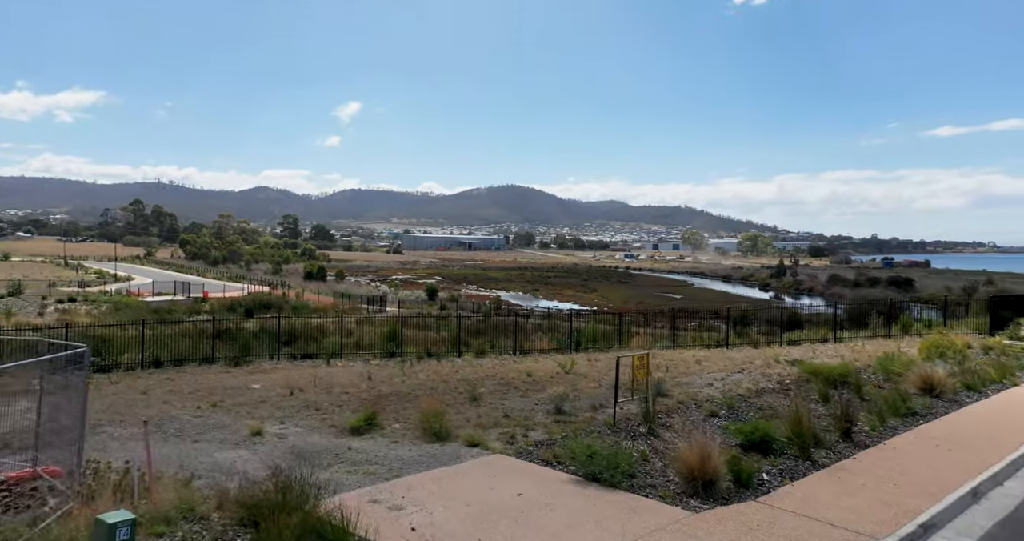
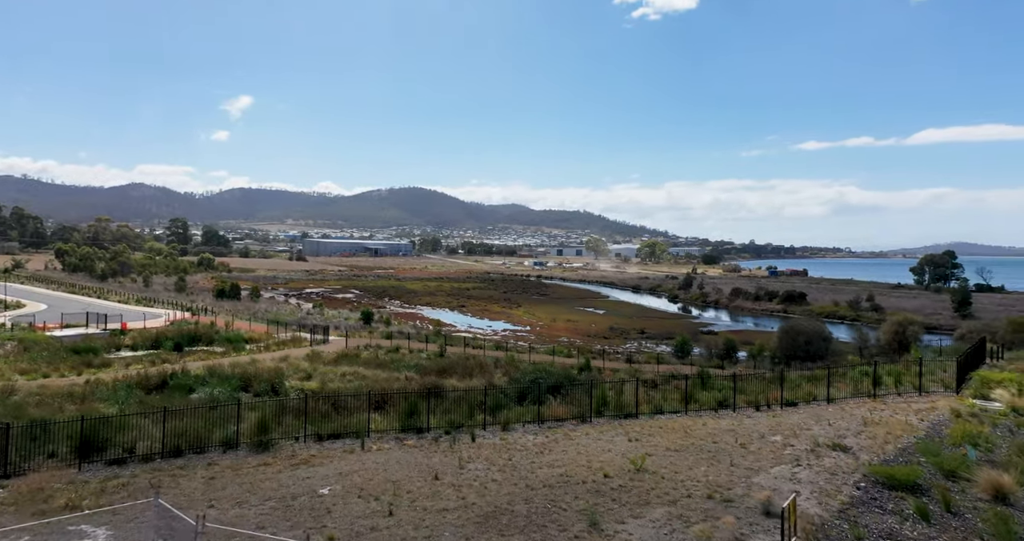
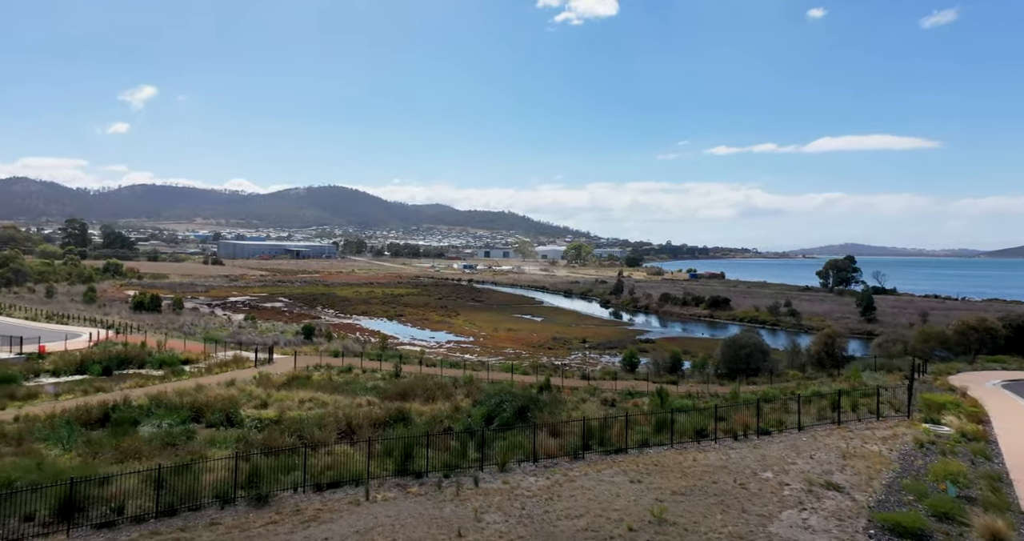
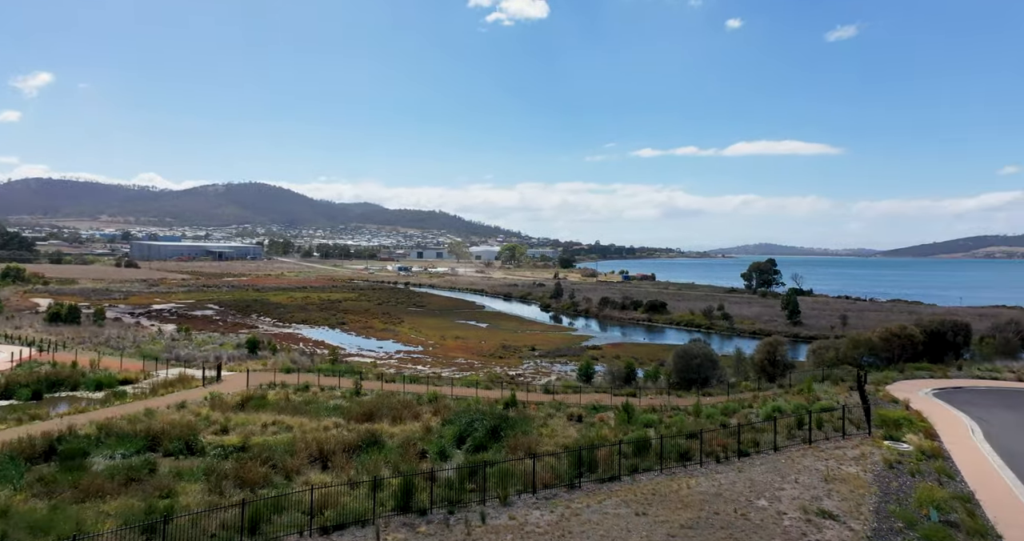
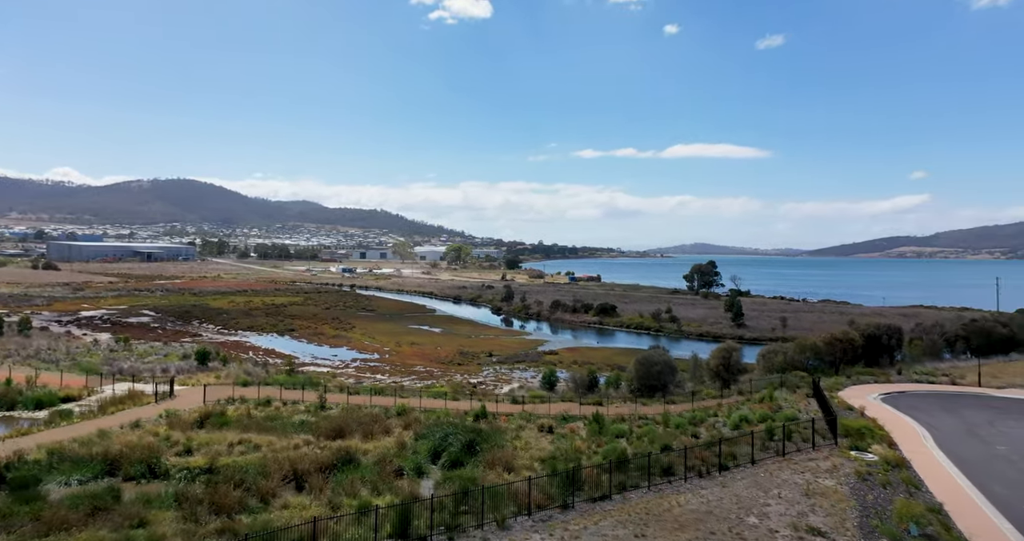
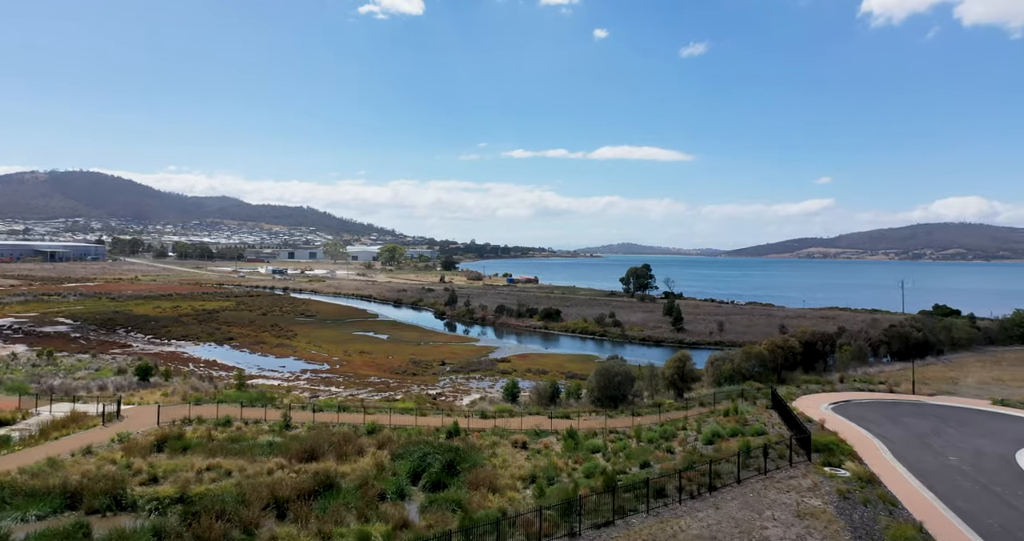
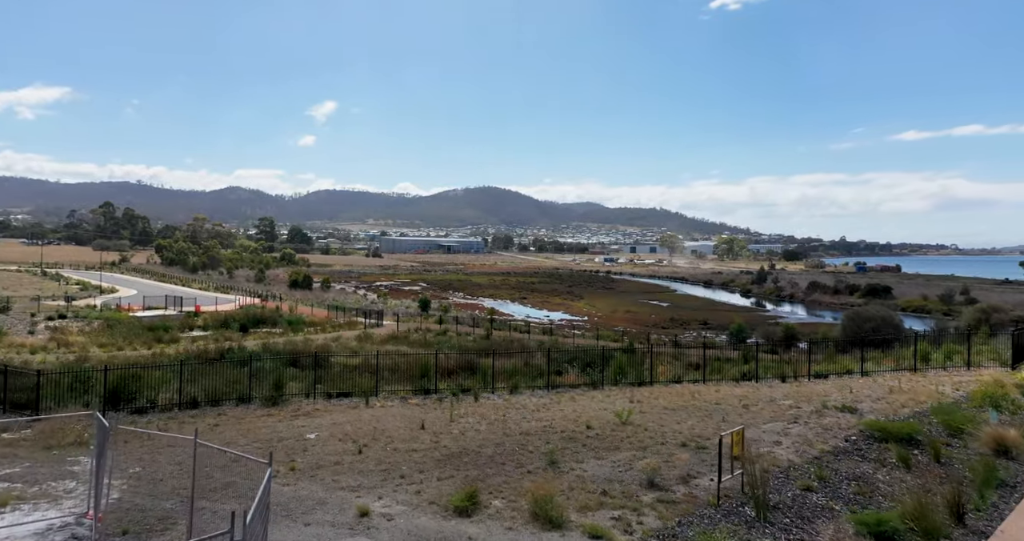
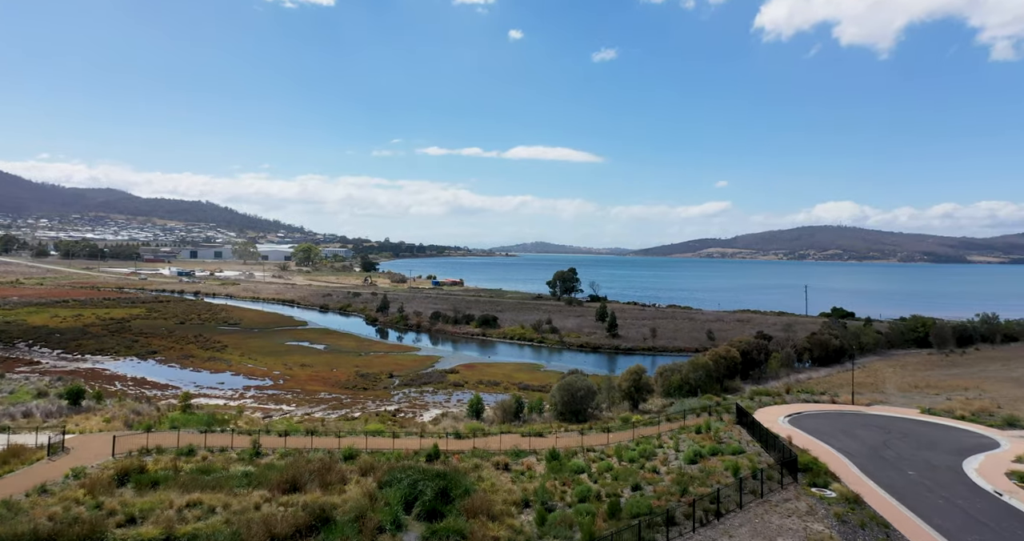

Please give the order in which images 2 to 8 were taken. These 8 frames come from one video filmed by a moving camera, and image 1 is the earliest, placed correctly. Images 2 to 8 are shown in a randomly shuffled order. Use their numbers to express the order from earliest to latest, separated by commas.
7, 2, 3, 4, 5, 6, 8
